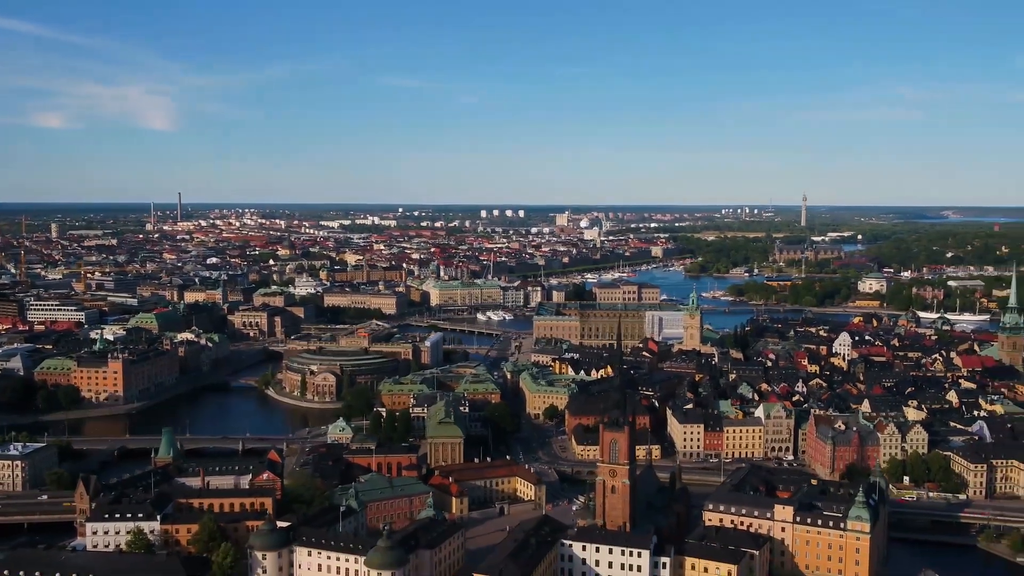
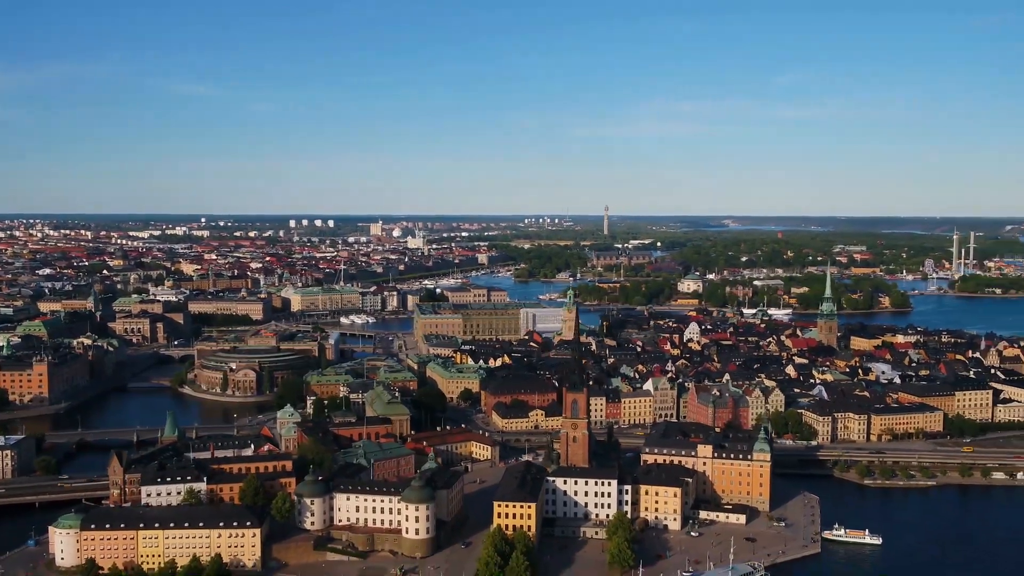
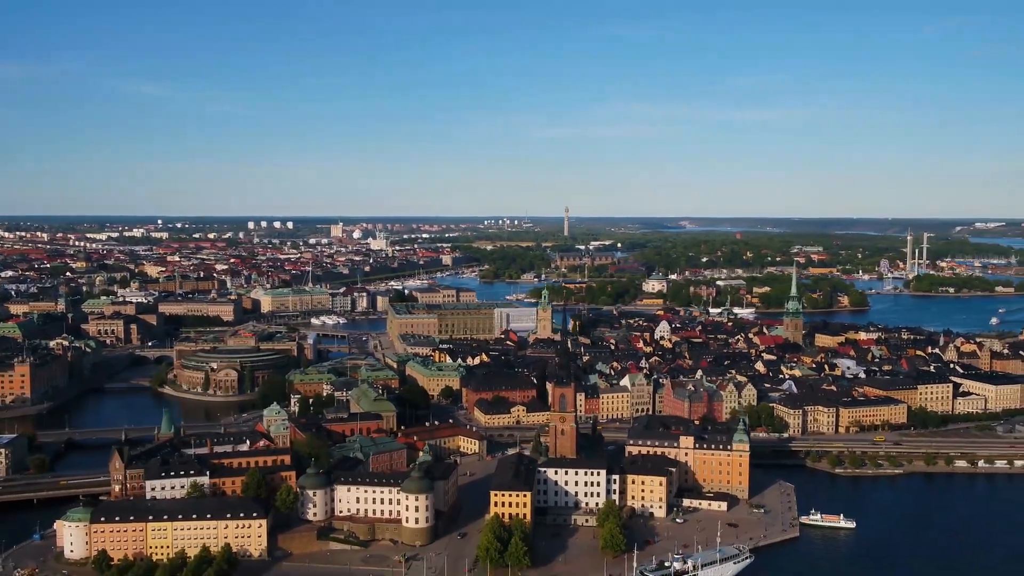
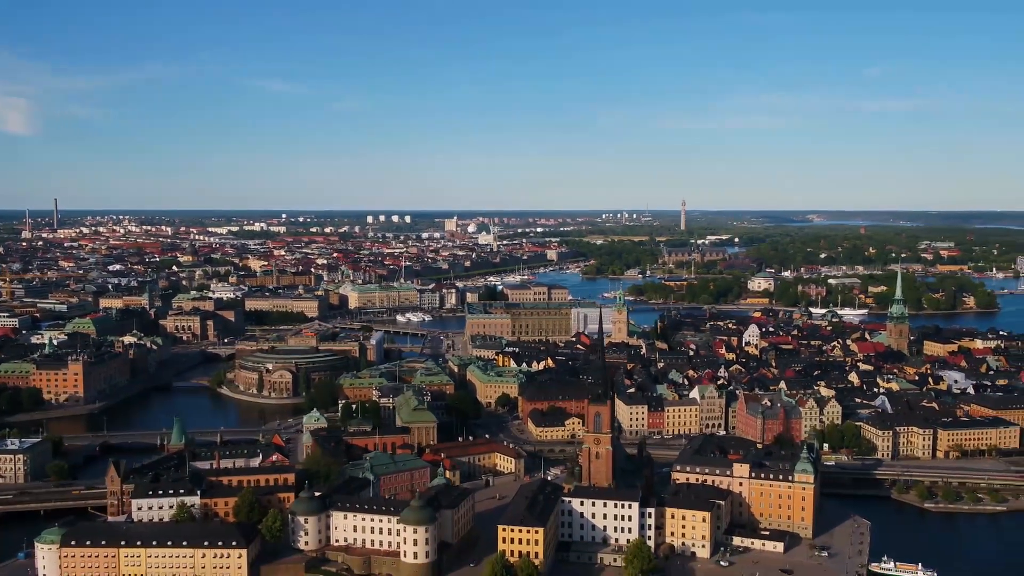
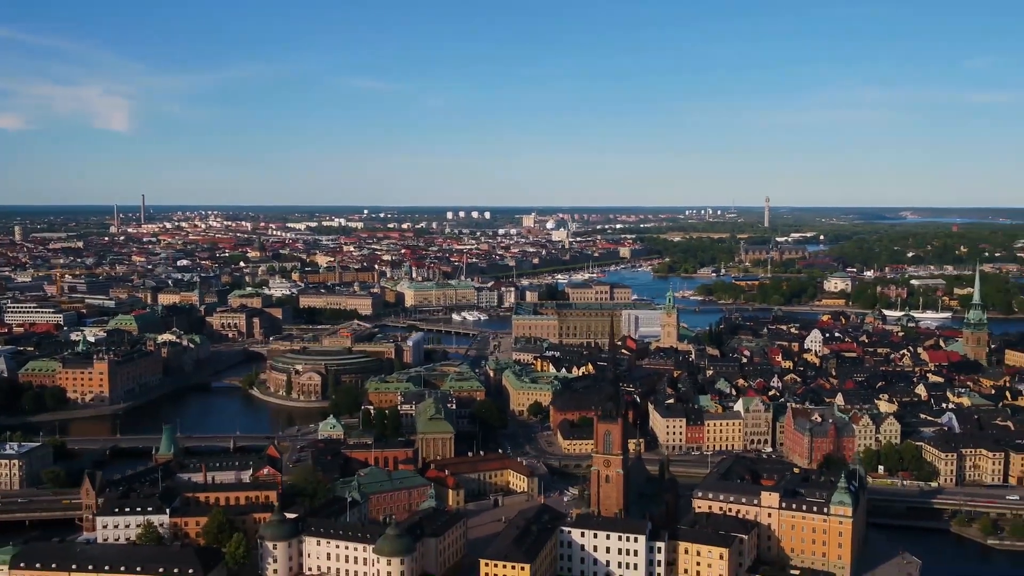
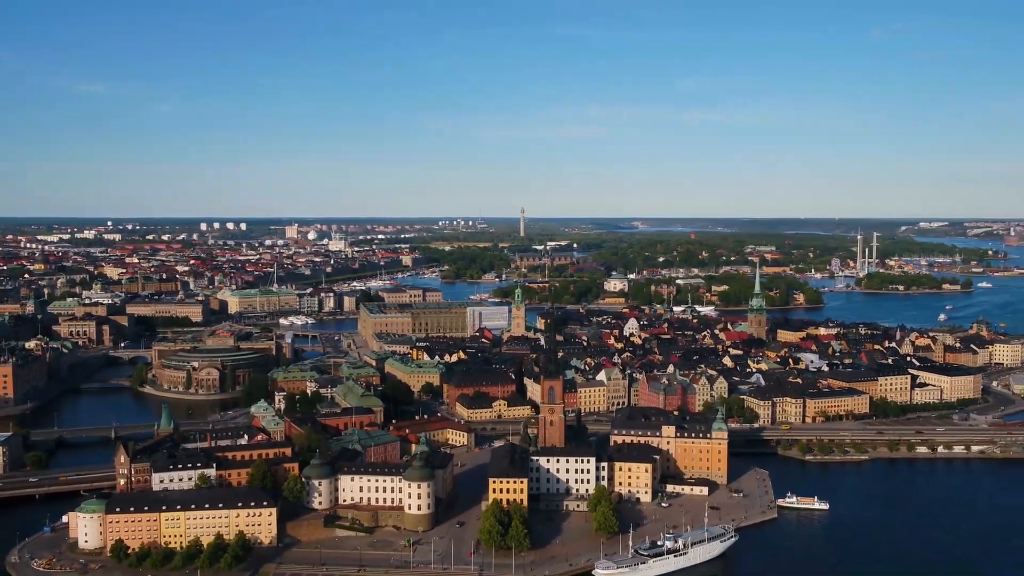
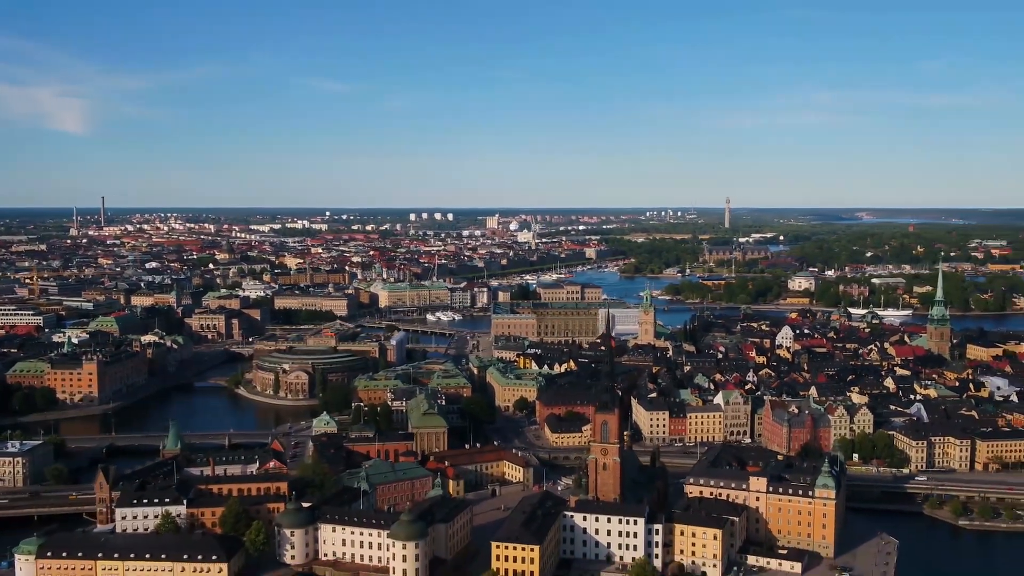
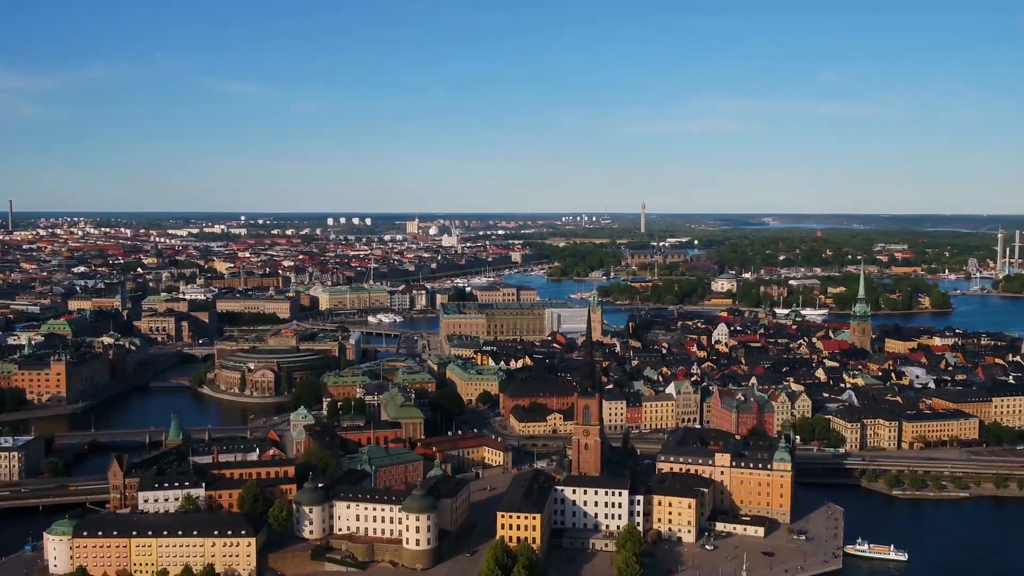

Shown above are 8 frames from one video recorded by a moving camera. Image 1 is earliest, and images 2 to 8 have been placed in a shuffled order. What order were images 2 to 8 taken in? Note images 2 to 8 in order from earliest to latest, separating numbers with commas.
5, 7, 4, 8, 2, 3, 6
